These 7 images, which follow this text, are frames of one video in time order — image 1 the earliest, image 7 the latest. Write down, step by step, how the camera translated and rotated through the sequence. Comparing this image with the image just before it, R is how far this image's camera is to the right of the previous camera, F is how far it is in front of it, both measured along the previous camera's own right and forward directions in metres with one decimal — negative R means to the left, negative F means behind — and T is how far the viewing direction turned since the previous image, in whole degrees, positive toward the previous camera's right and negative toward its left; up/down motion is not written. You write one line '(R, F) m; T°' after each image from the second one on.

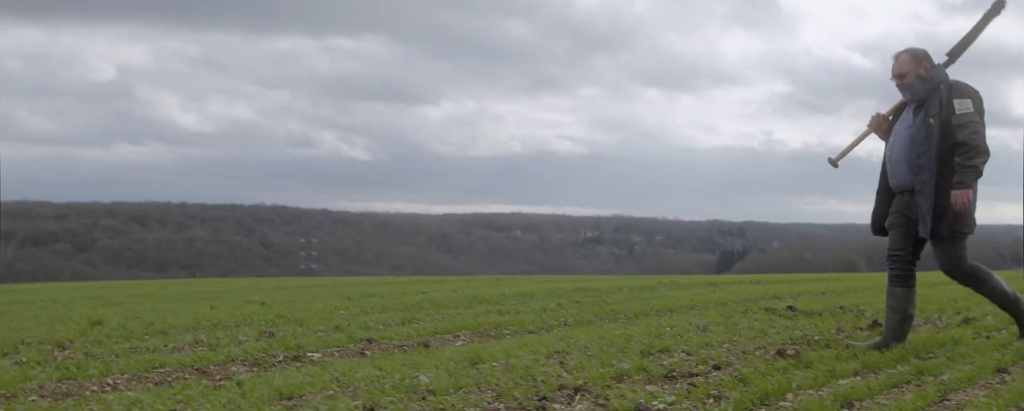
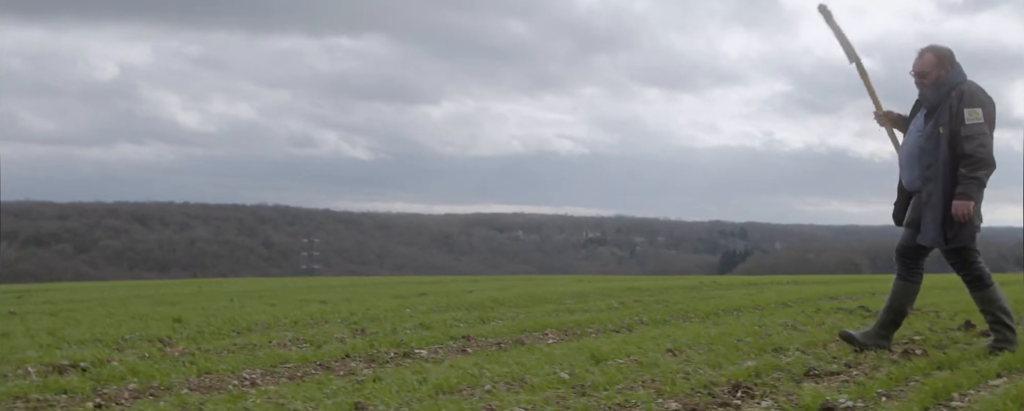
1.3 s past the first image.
(-0.4, +0.1) m; 0°
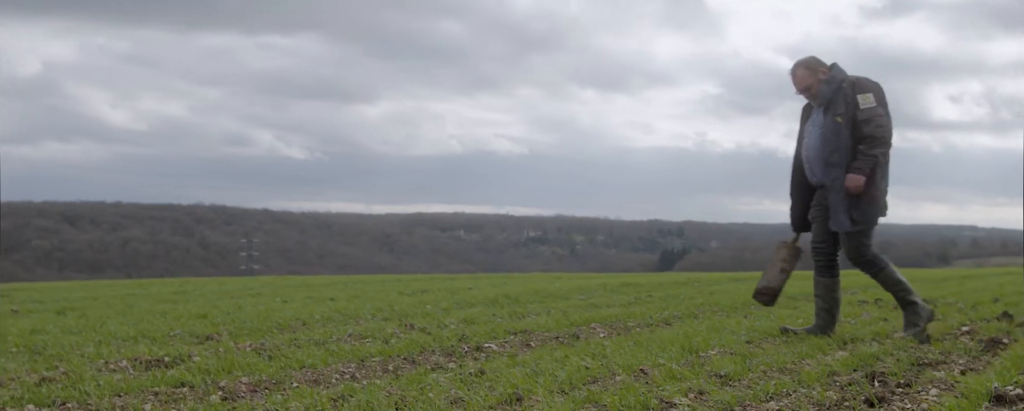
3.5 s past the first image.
(-0.3, -0.6) m; +4°
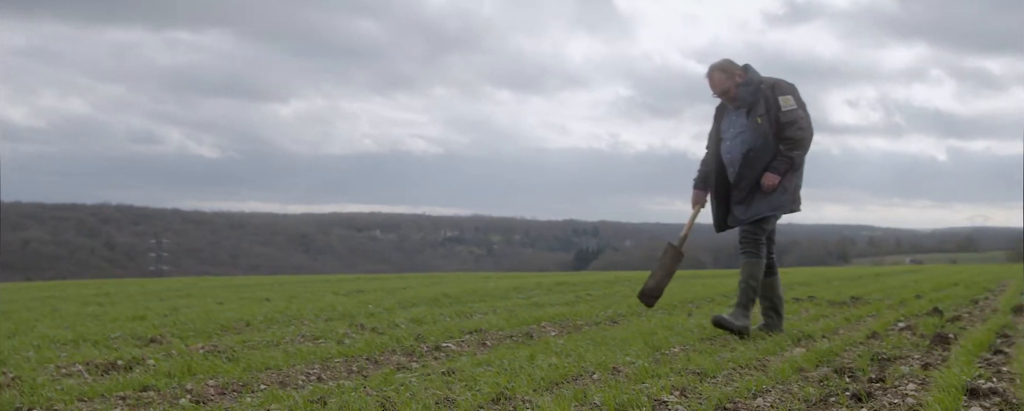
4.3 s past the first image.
(-0.5, -0.1) m; +6°
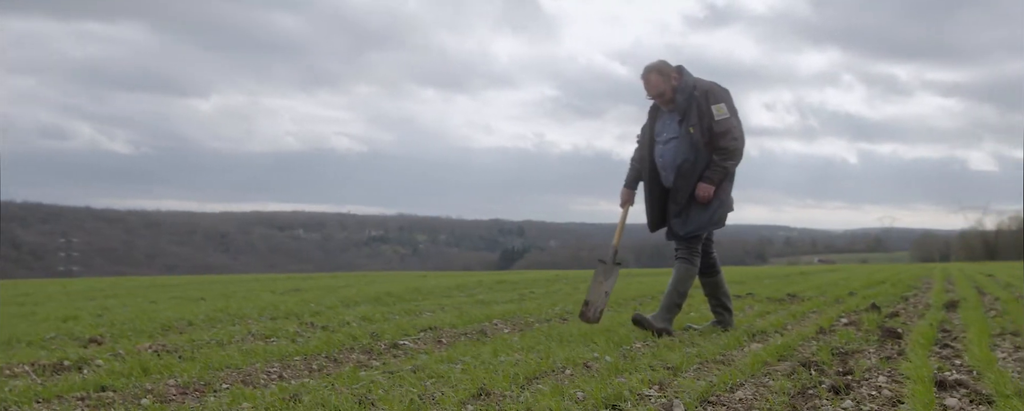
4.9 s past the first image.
(-0.4, 0.0) m; +5°
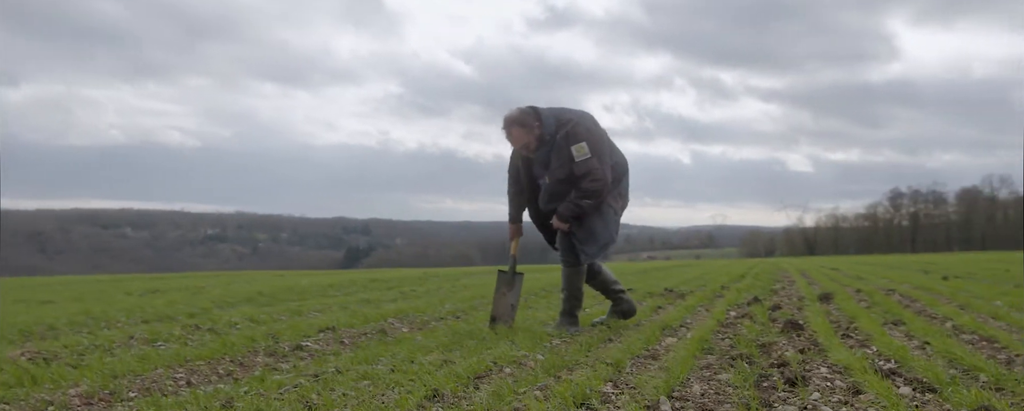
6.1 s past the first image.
(-0.8, +0.1) m; +10°
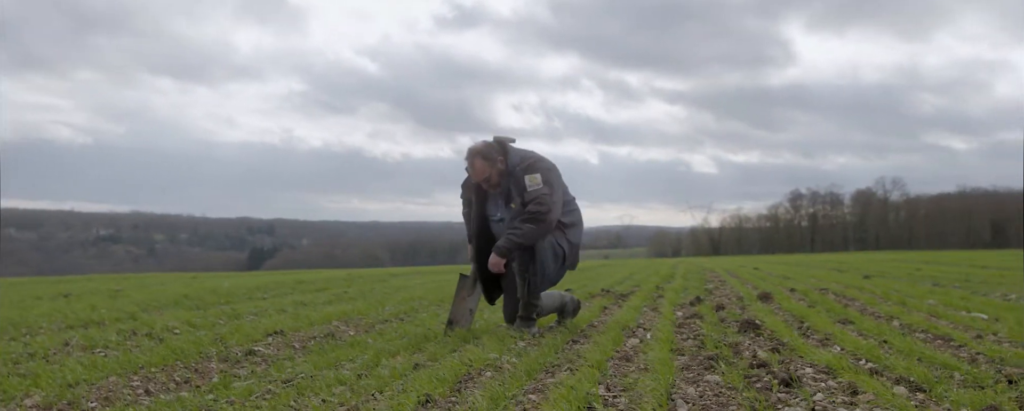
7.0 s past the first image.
(-0.6, 0.0) m; +6°
